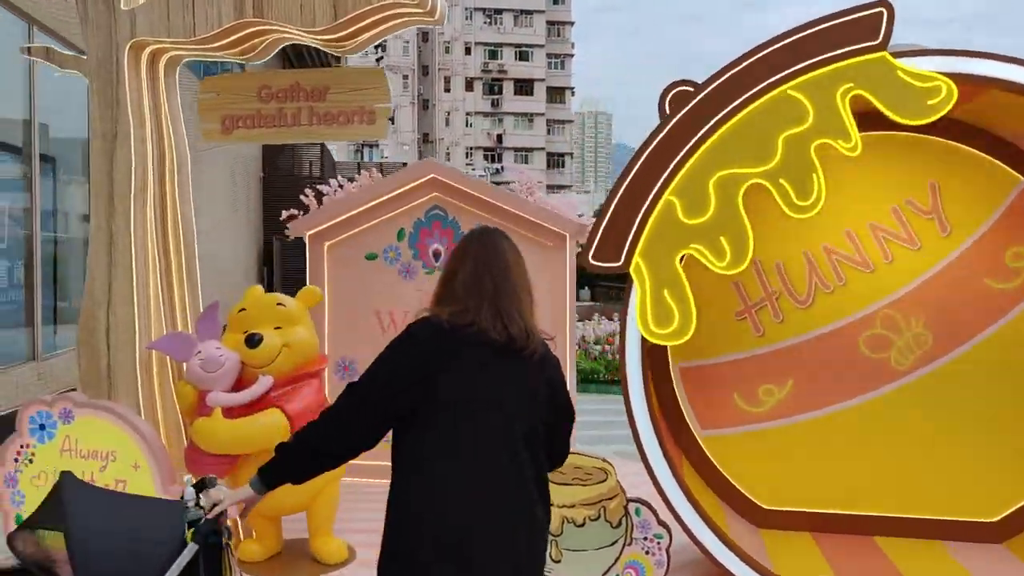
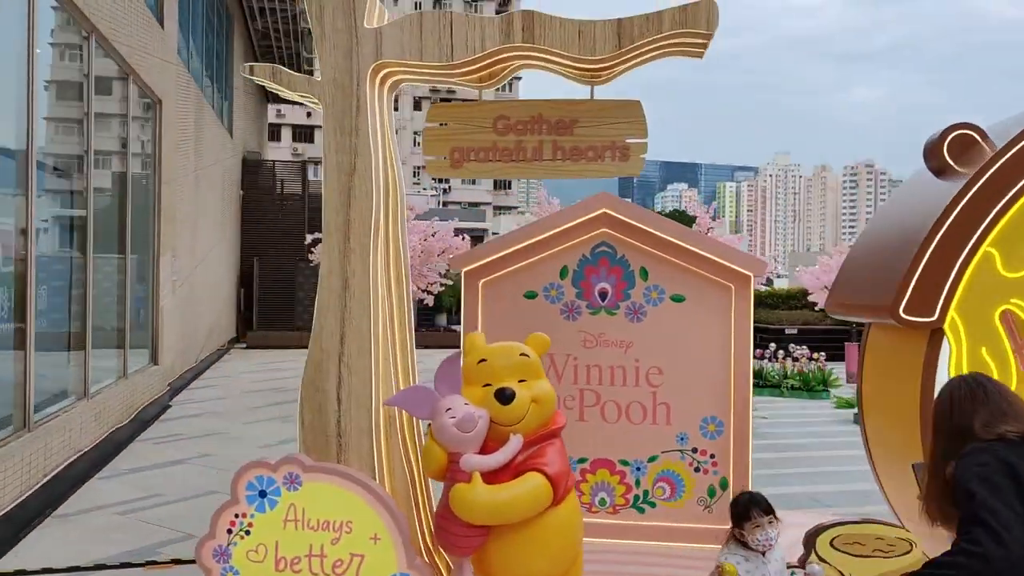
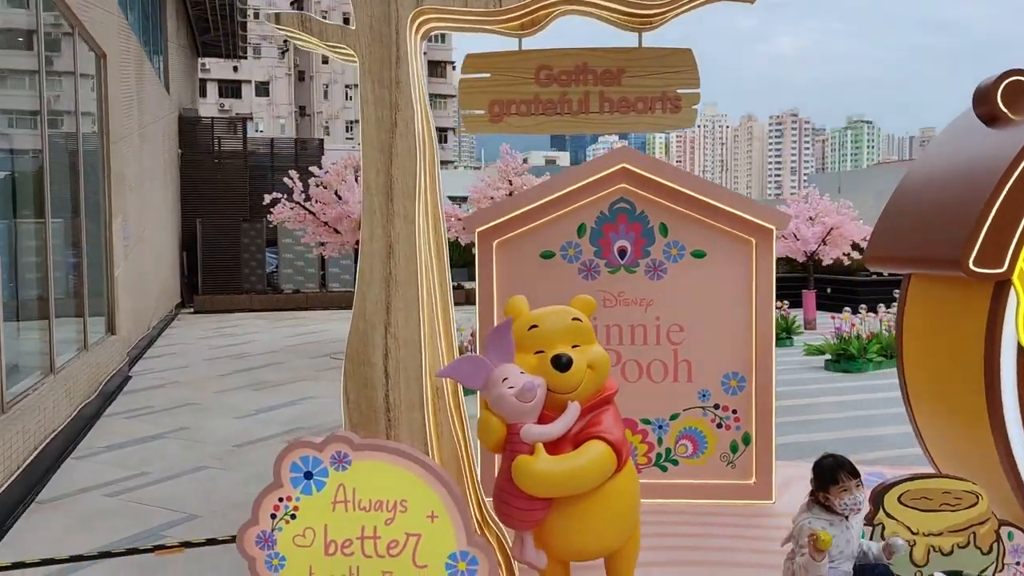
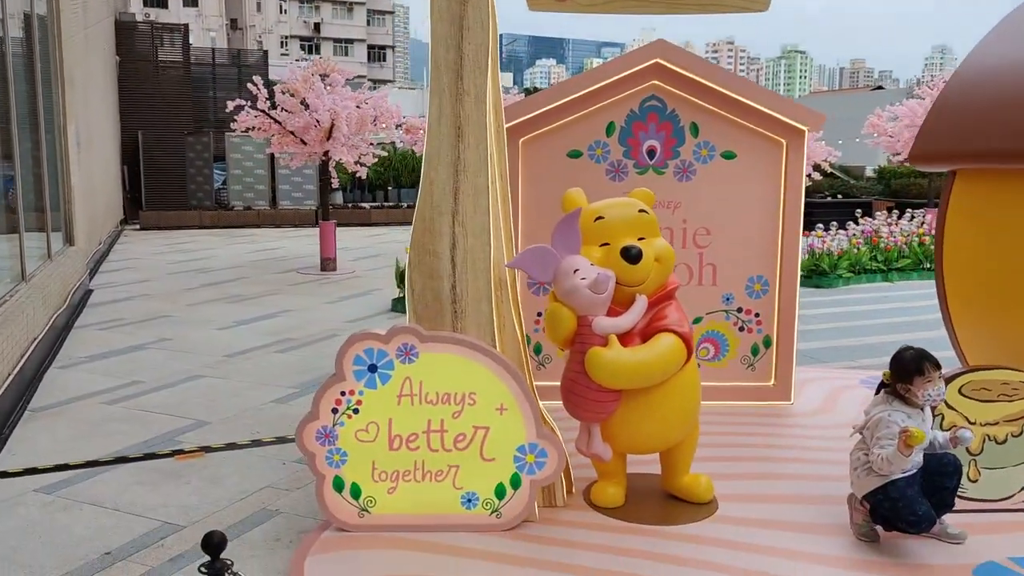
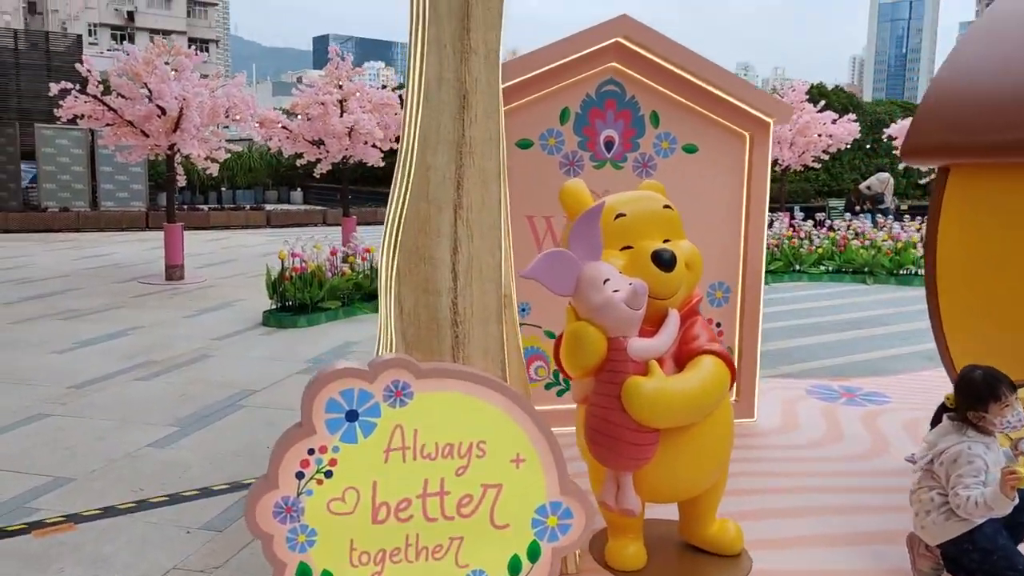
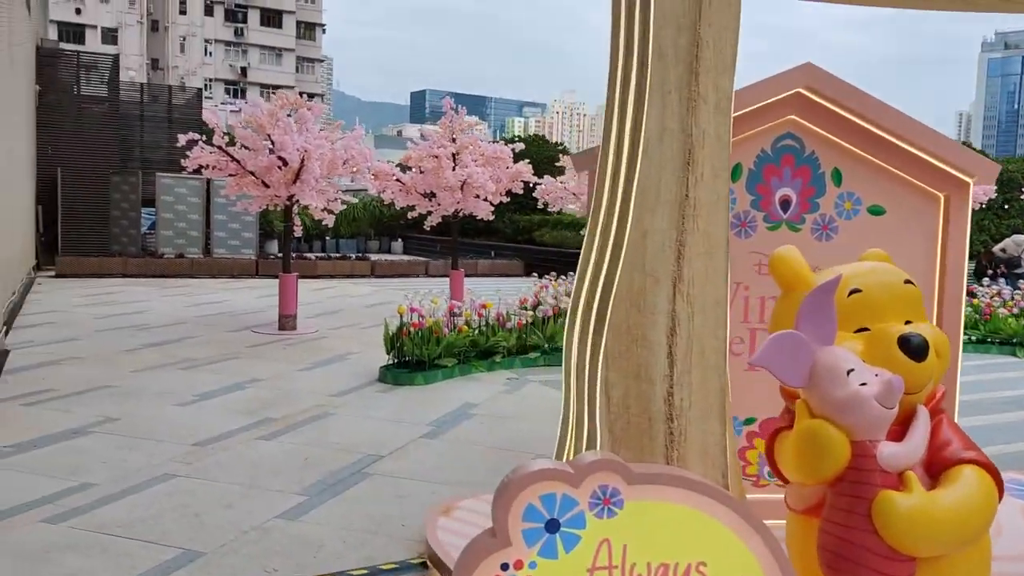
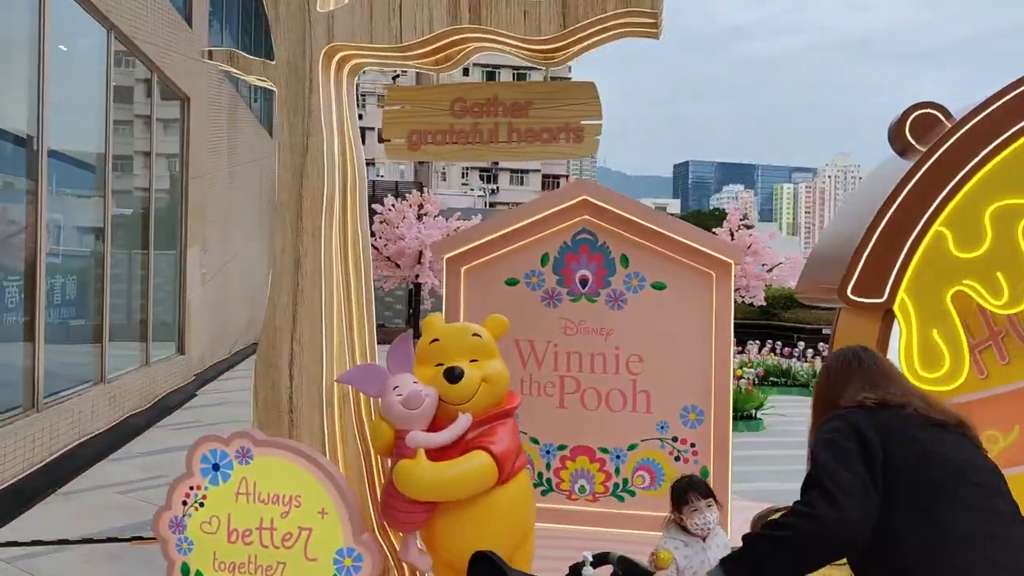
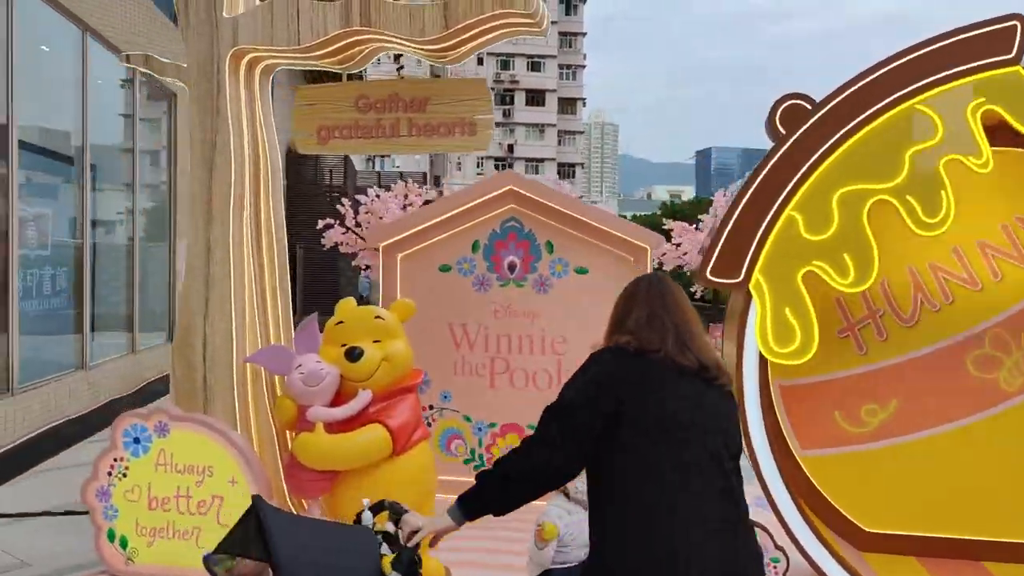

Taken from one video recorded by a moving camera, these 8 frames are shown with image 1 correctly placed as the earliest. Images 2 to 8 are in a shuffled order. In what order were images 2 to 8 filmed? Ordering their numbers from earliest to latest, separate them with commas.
8, 7, 2, 3, 4, 5, 6
